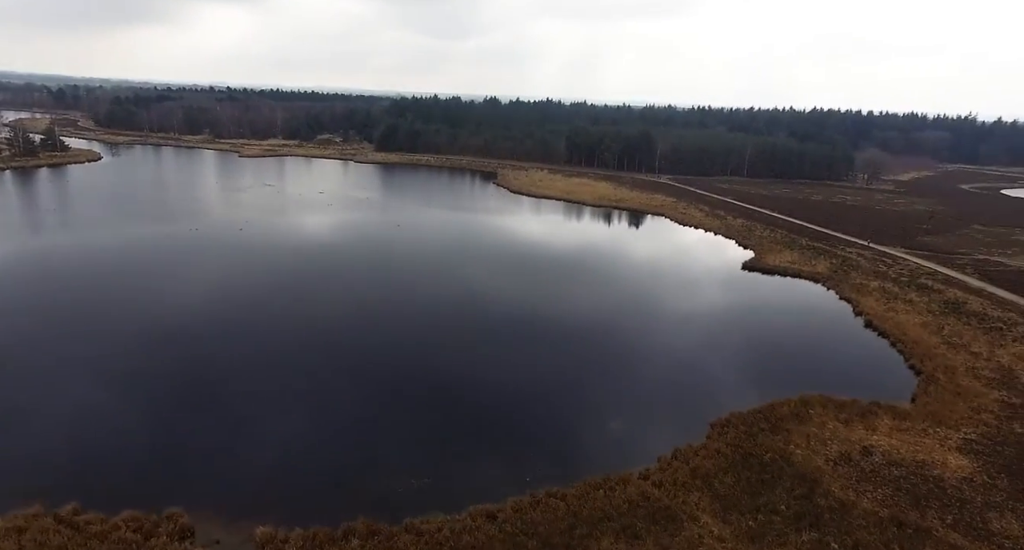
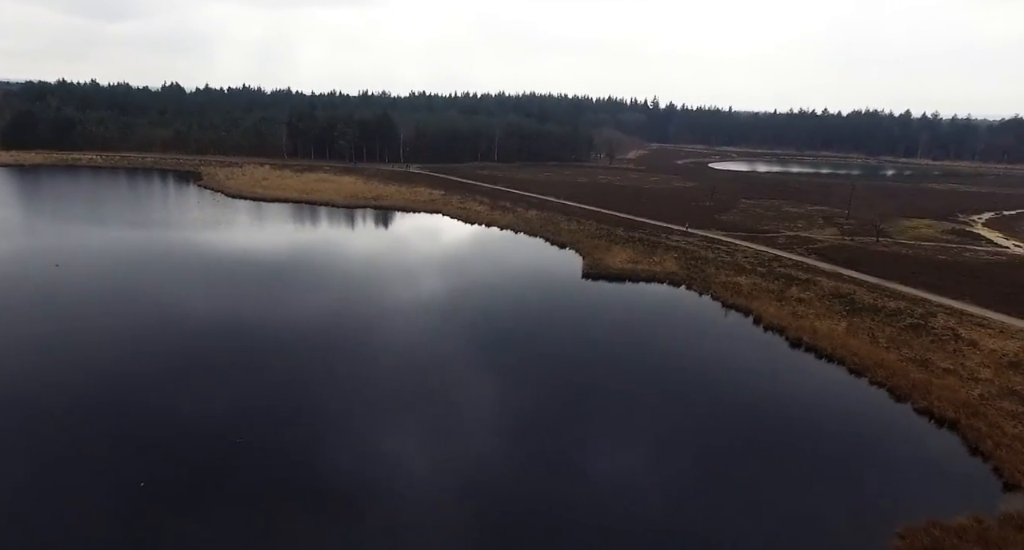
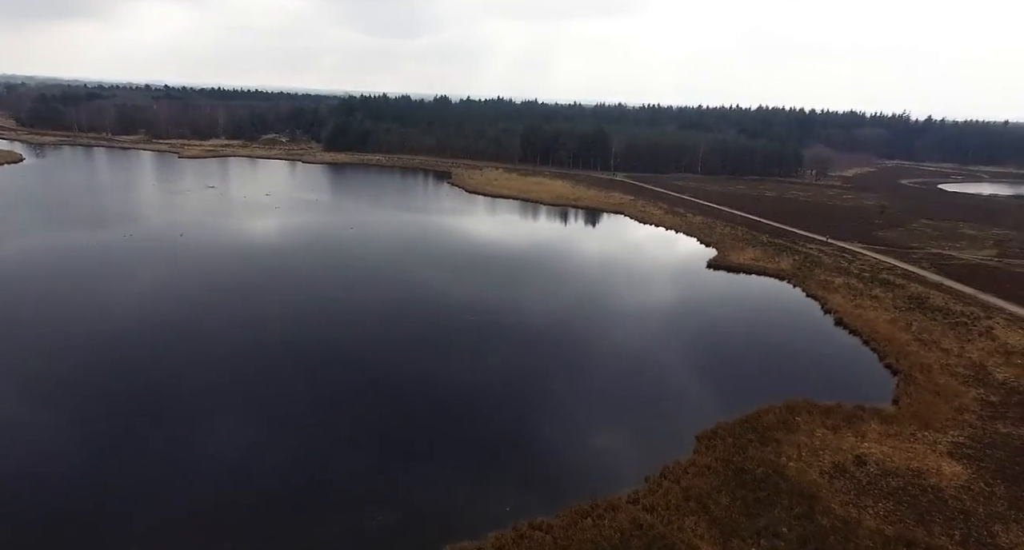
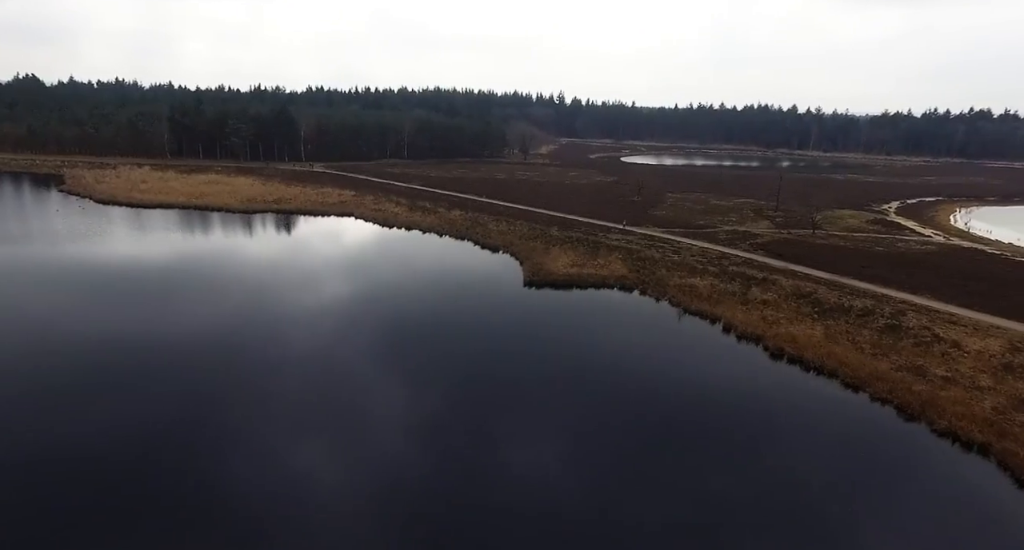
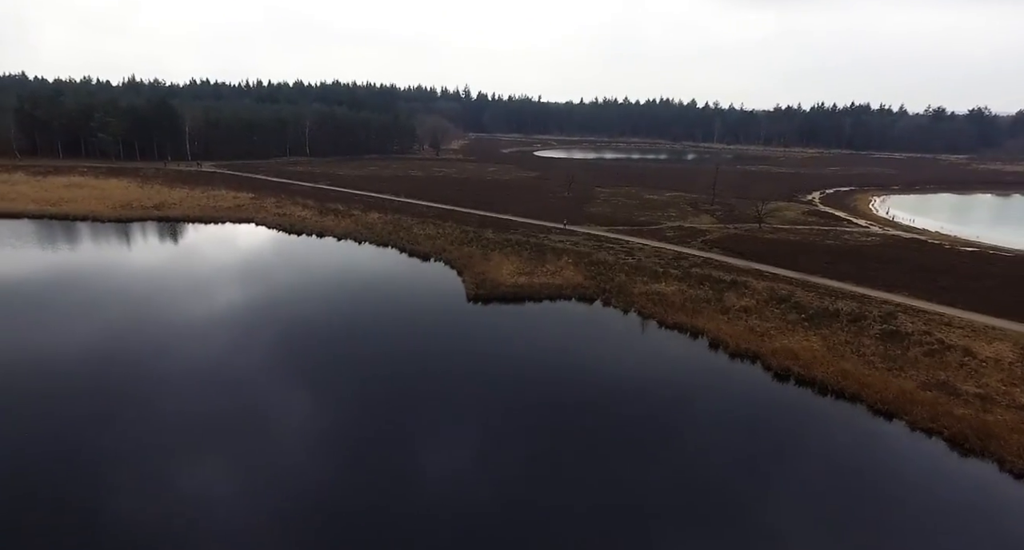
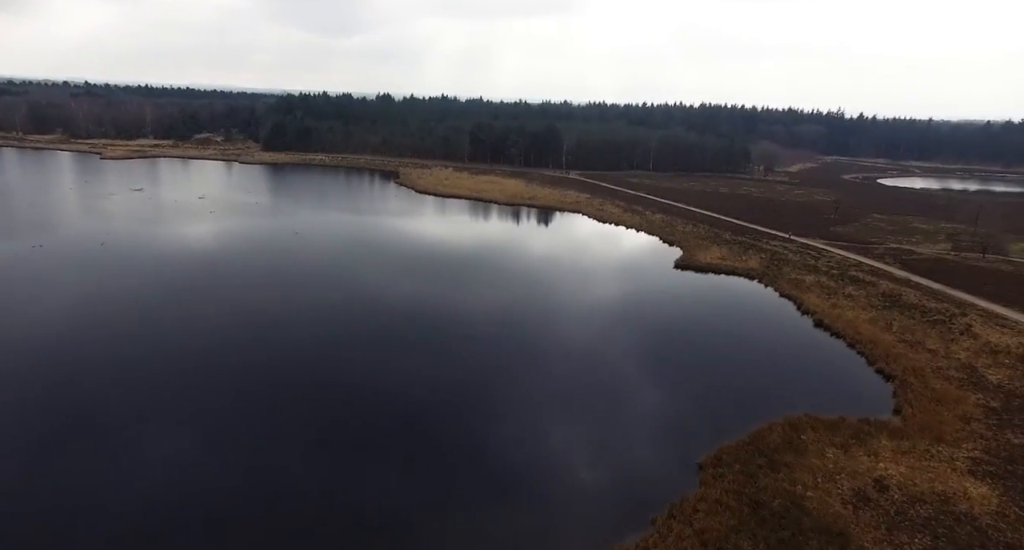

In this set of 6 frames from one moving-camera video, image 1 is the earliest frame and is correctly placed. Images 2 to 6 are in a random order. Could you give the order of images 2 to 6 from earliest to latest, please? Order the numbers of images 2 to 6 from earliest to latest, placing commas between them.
3, 6, 2, 4, 5
